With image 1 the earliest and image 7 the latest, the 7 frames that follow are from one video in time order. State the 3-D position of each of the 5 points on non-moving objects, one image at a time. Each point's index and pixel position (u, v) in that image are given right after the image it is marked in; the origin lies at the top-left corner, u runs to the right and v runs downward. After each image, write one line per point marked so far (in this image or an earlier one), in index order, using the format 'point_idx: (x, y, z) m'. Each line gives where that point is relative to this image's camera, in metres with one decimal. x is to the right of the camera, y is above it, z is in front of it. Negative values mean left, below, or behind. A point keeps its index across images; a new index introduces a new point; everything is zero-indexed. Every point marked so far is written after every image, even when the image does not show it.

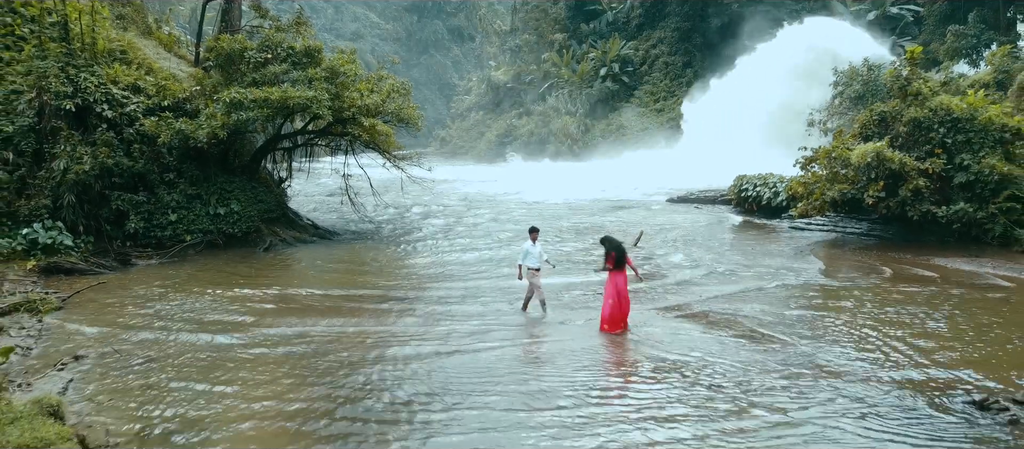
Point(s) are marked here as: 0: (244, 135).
0: (-5.7, +1.9, +12.4) m
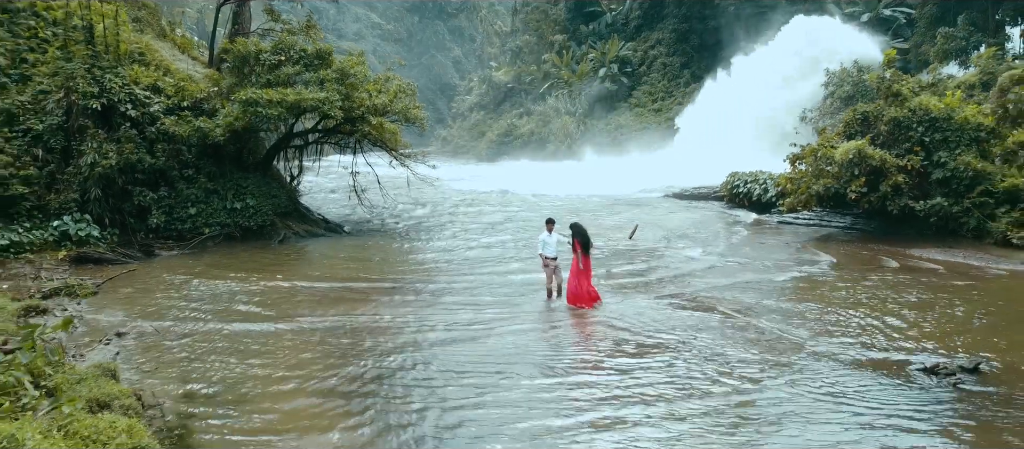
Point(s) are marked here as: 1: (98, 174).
0: (-5.7, +2.0, +13.0) m
1: (-7.7, +1.0, +10.9) m
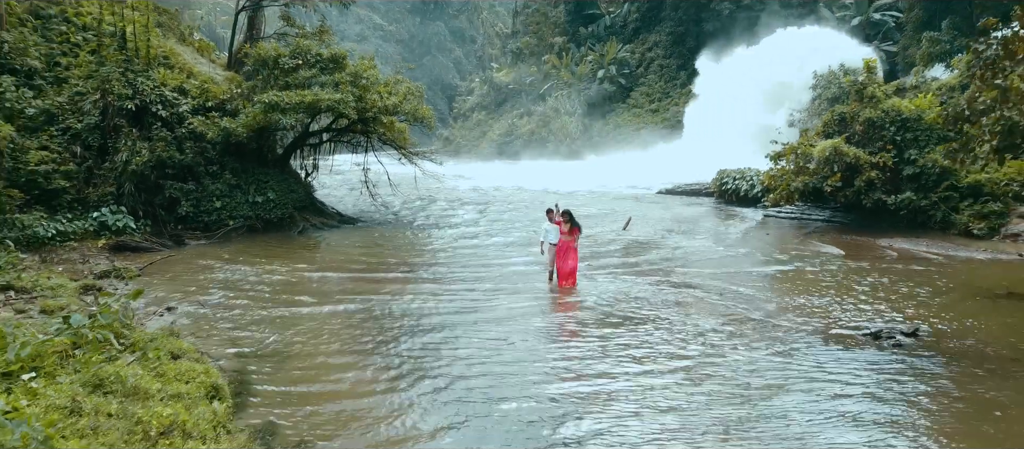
0: (-5.6, +2.2, +13.9) m
1: (-7.7, +1.1, +11.9) m
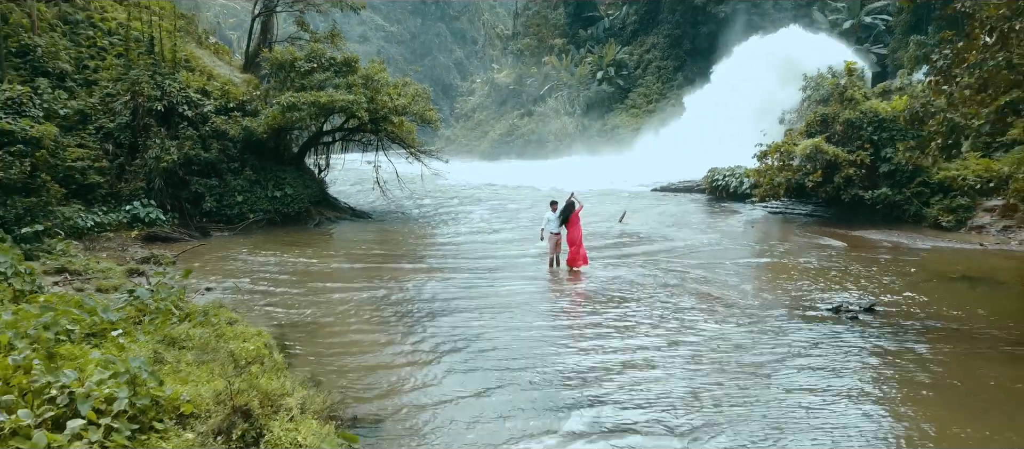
0: (-5.5, +2.4, +14.8) m
1: (-7.6, +1.3, +12.7) m
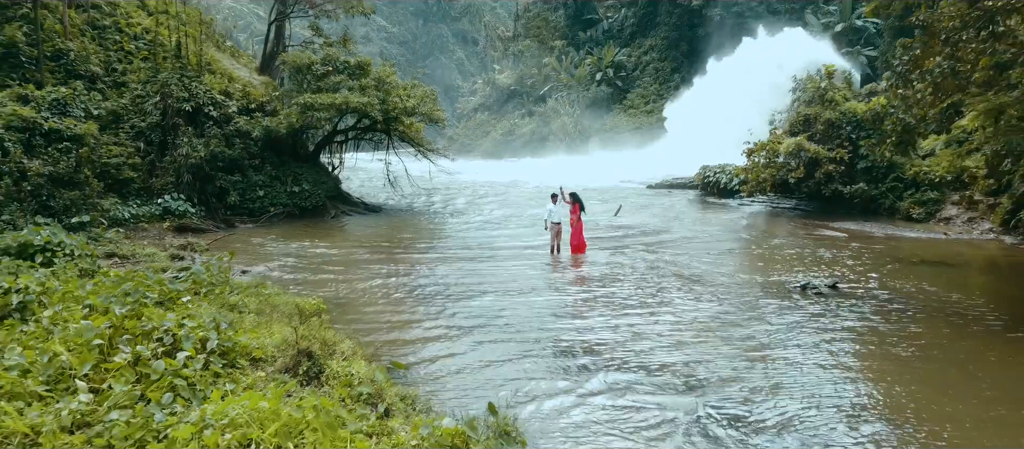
0: (-5.5, +2.5, +15.8) m
1: (-7.5, +1.5, +13.7) m
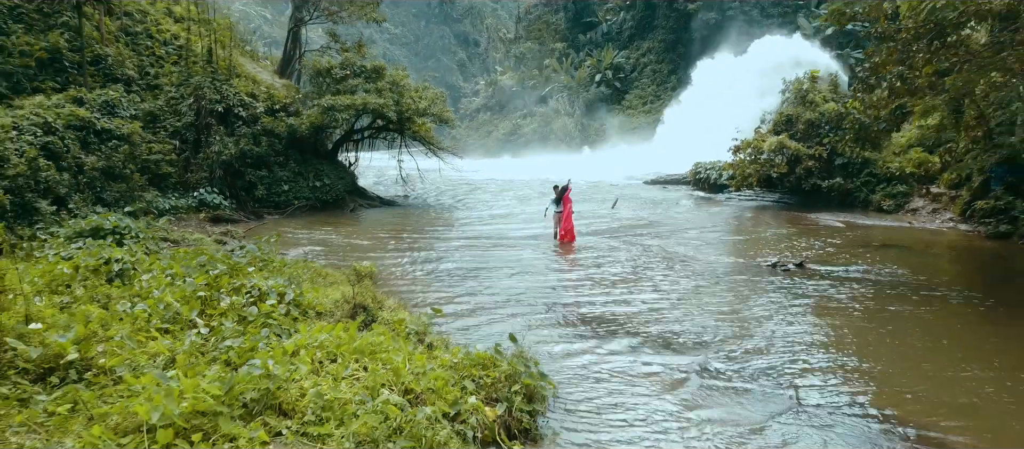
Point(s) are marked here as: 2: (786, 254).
0: (-5.3, +2.8, +17.0) m
1: (-7.4, +1.7, +14.9) m
2: (+5.4, -0.6, +11.5) m
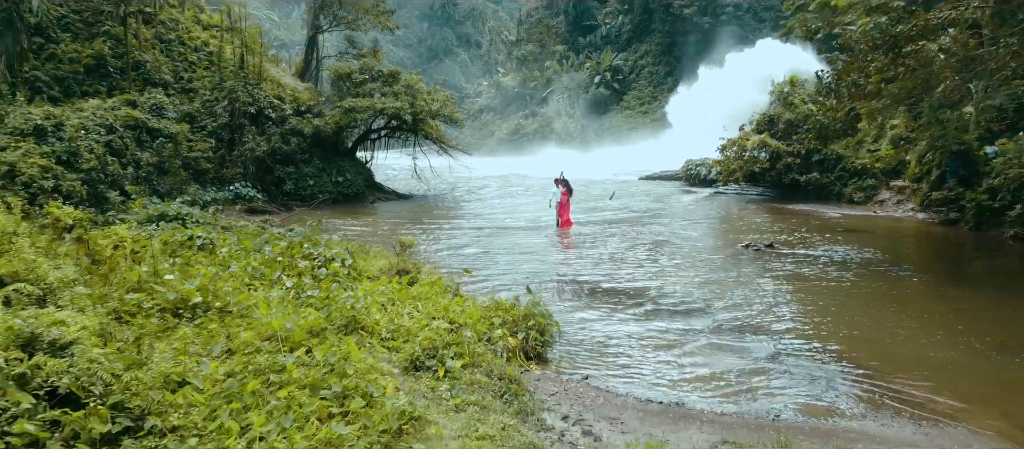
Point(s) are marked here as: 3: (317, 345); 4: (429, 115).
0: (-5.1, +3.0, +18.5) m
1: (-7.2, +1.9, +16.4) m
2: (+5.6, -0.3, +13.0) m
3: (-1.7, -1.0, +5.0) m
4: (-2.7, +3.5, +18.6) m
